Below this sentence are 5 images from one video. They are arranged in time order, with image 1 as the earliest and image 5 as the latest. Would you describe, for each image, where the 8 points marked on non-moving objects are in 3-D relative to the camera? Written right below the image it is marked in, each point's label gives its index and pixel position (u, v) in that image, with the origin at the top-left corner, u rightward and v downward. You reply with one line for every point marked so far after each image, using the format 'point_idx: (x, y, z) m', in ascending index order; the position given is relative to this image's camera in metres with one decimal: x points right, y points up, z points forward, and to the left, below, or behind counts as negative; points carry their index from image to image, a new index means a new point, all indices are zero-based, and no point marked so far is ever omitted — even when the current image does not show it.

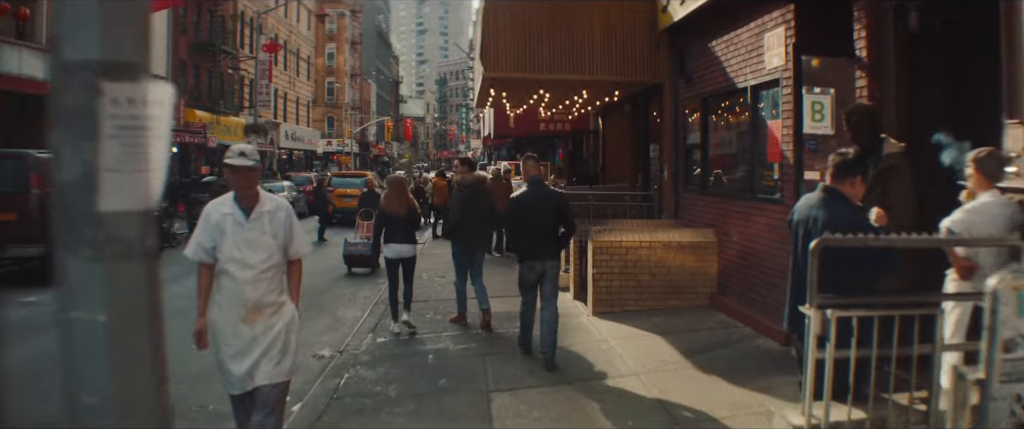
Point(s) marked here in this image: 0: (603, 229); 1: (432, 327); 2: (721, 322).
0: (+0.6, -0.1, +8.7) m
1: (-0.6, -0.8, +9.1) m
2: (+1.4, -0.7, +8.1) m
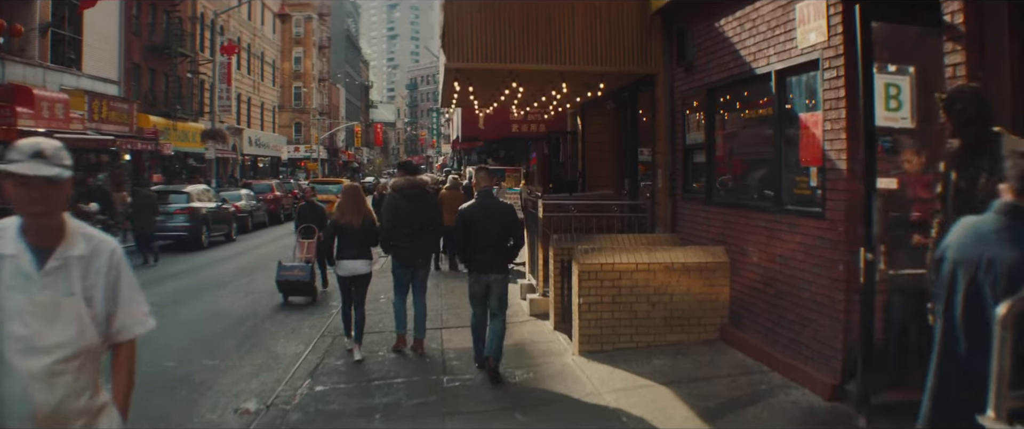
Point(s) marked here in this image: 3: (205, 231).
0: (+0.5, -0.2, +7.2) m
1: (-0.8, -0.9, +7.5) m
2: (+1.2, -0.8, +6.5) m
3: (-5.2, -0.3, +20.8) m
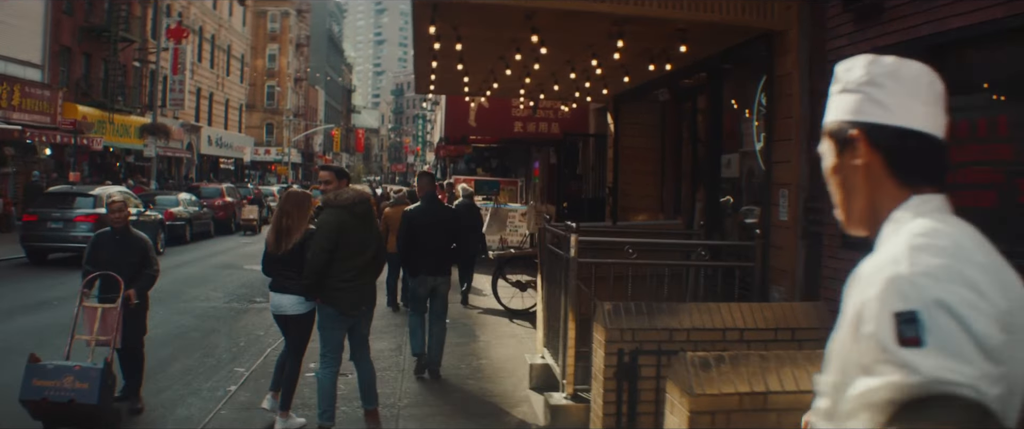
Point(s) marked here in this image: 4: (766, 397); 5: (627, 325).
0: (+0.5, -0.4, +3.3) m
1: (-0.7, -1.1, +3.6) m
2: (+1.3, -1.0, +2.7) m
3: (-5.4, -0.4, +16.9) m
4: (+0.7, -0.5, +3.2) m
5: (+0.4, -0.4, +4.5) m
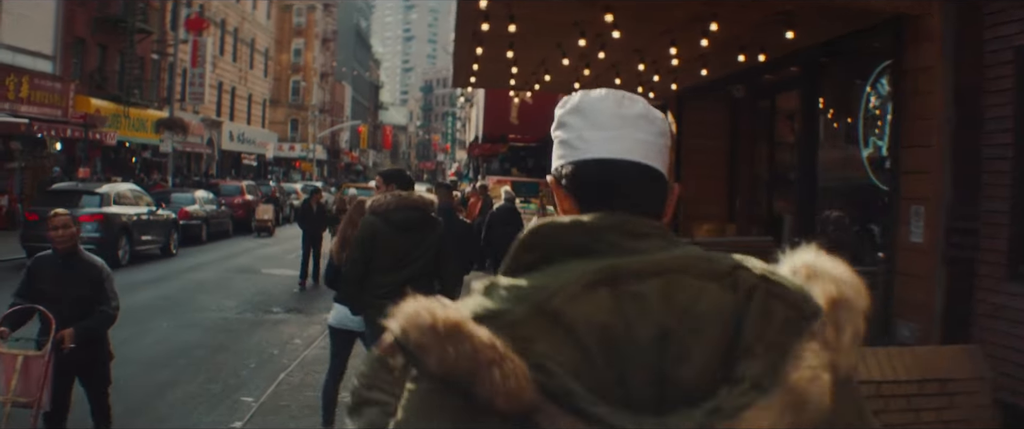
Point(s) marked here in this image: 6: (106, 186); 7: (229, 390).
0: (+0.7, -0.4, +2.0) m
1: (-0.6, -1.1, +2.3) m
2: (+1.4, -1.1, +1.4) m
3: (-4.9, -0.4, +15.7) m
4: (+0.8, -0.5, +1.9) m
5: (+0.6, -0.5, +3.2) m
6: (-5.2, +0.4, +15.8) m
7: (-1.8, -1.1, +7.9) m
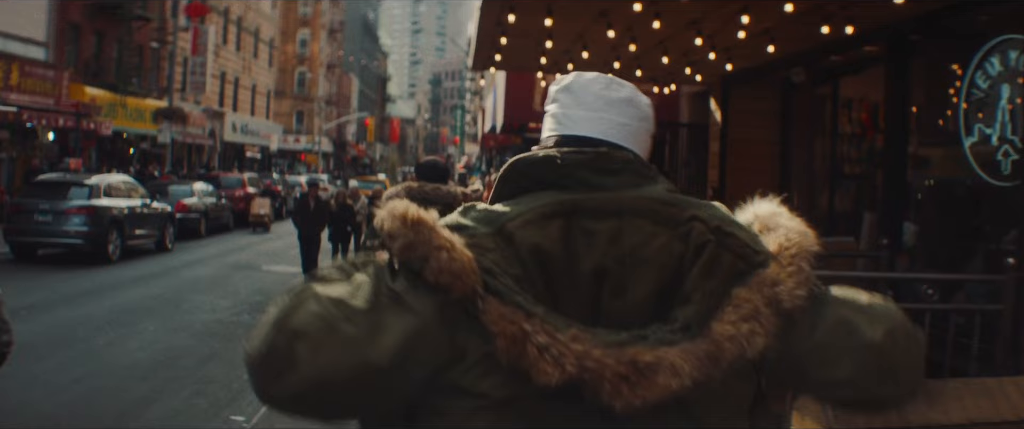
0: (+0.8, -0.4, +1.1) m
1: (-0.5, -1.1, +1.4) m
2: (+1.5, -1.1, +0.4) m
3: (-4.7, -0.3, +14.8) m
4: (+0.9, -0.5, +0.9) m
5: (+0.7, -0.5, +2.2) m
6: (-5.0, +0.4, +14.8) m
7: (-1.7, -1.1, +7.0) m
